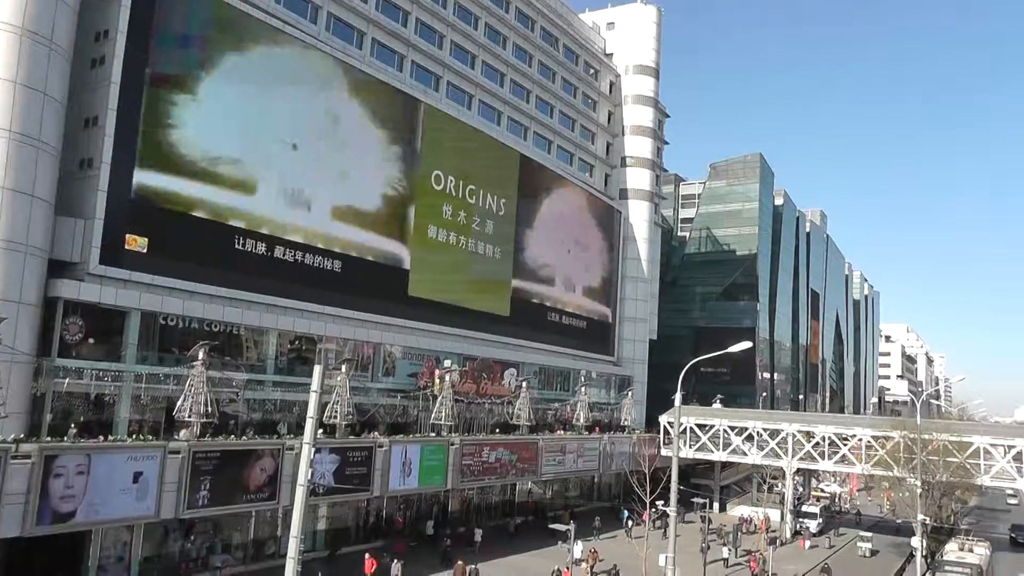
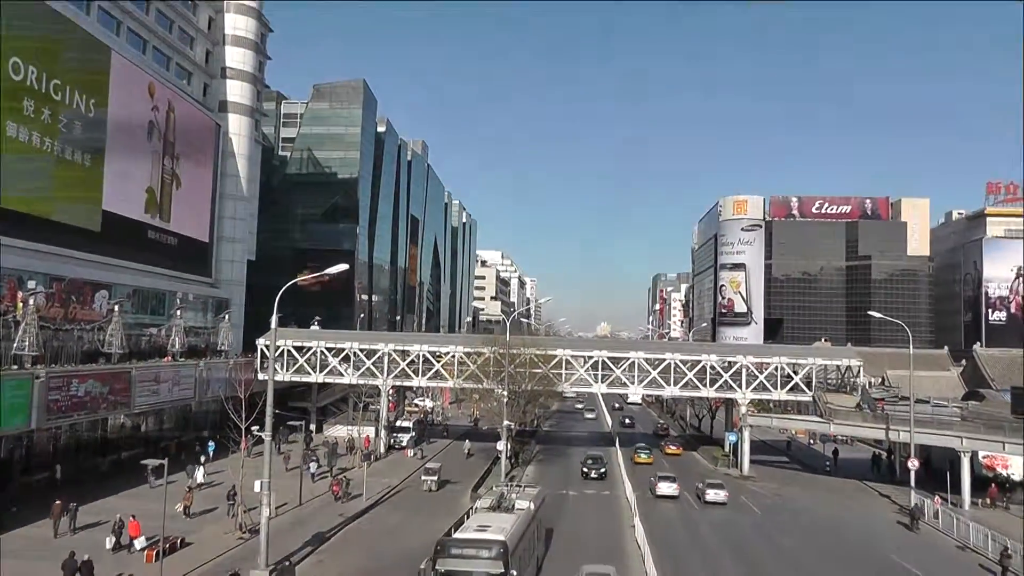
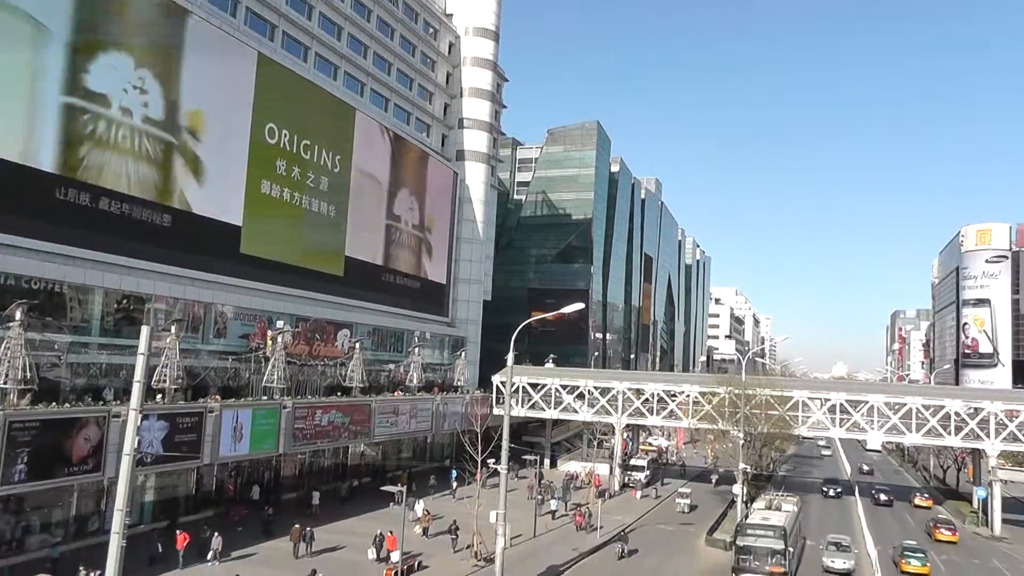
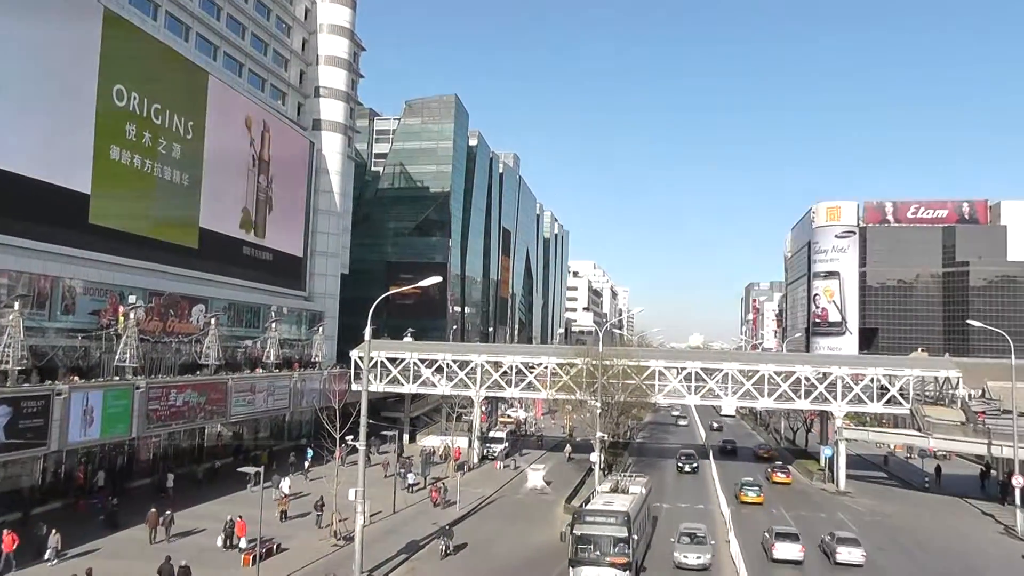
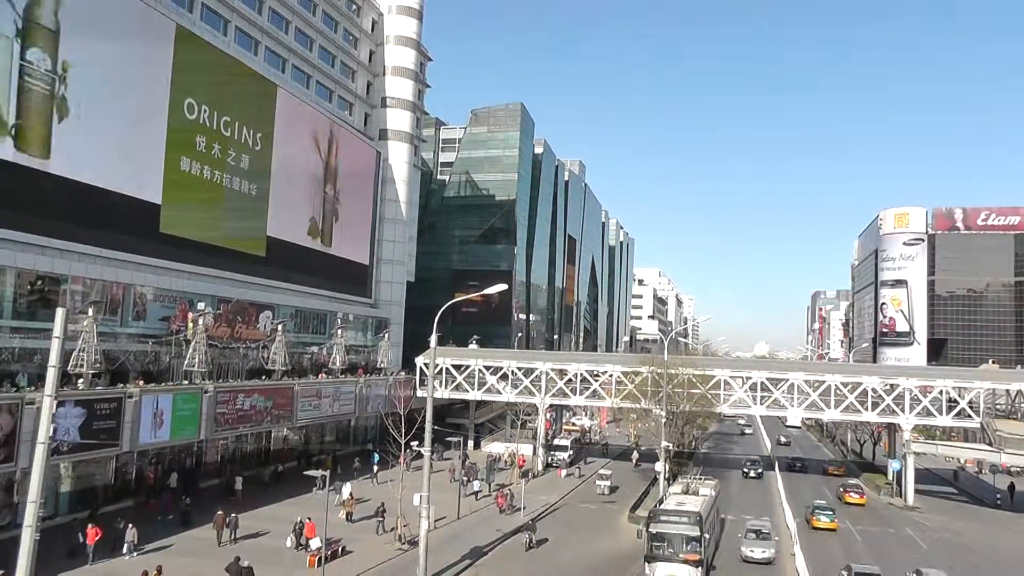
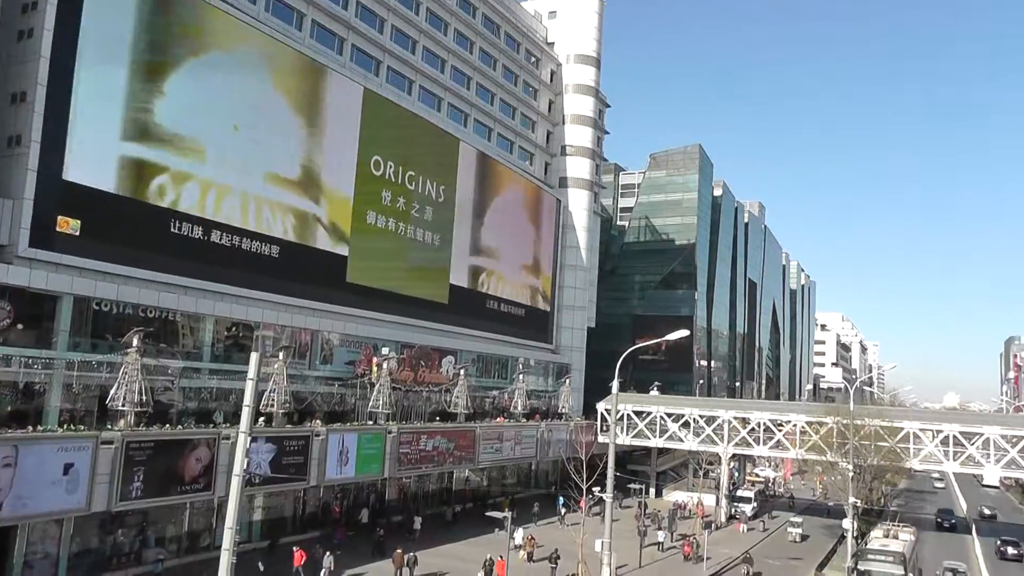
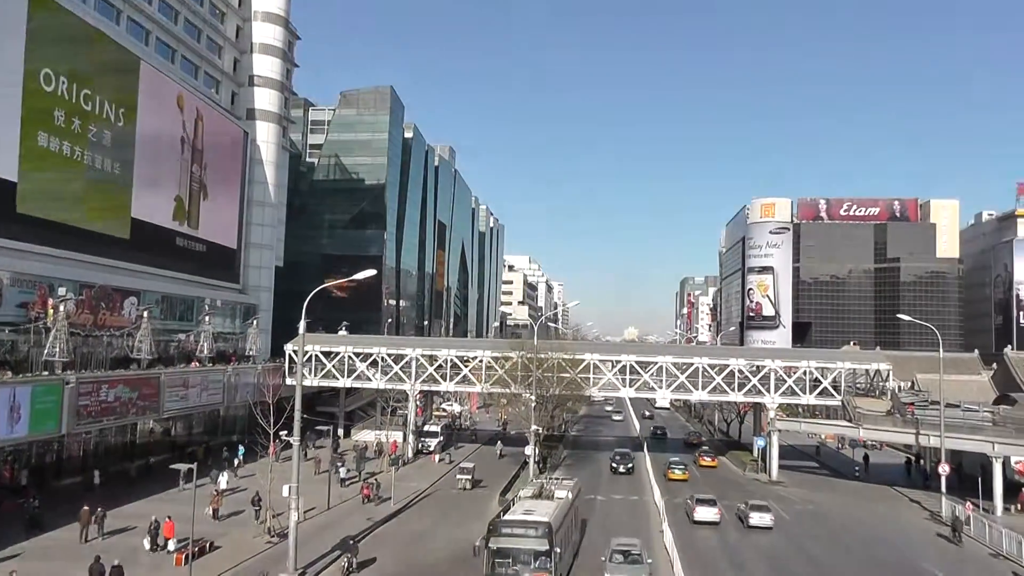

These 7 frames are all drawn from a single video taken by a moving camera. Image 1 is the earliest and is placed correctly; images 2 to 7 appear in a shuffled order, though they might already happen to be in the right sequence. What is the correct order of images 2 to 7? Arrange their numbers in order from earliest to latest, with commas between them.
6, 3, 5, 4, 7, 2
